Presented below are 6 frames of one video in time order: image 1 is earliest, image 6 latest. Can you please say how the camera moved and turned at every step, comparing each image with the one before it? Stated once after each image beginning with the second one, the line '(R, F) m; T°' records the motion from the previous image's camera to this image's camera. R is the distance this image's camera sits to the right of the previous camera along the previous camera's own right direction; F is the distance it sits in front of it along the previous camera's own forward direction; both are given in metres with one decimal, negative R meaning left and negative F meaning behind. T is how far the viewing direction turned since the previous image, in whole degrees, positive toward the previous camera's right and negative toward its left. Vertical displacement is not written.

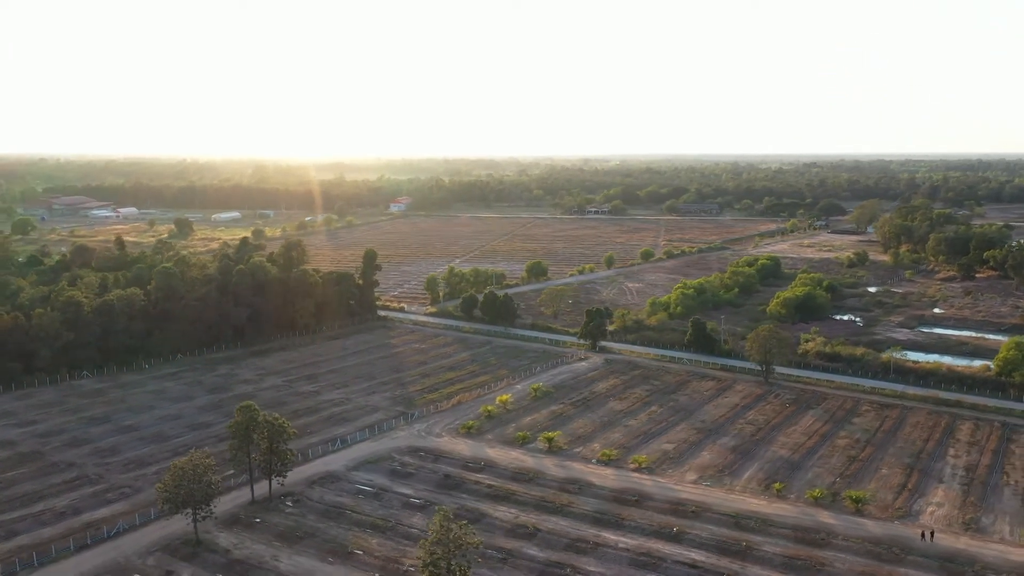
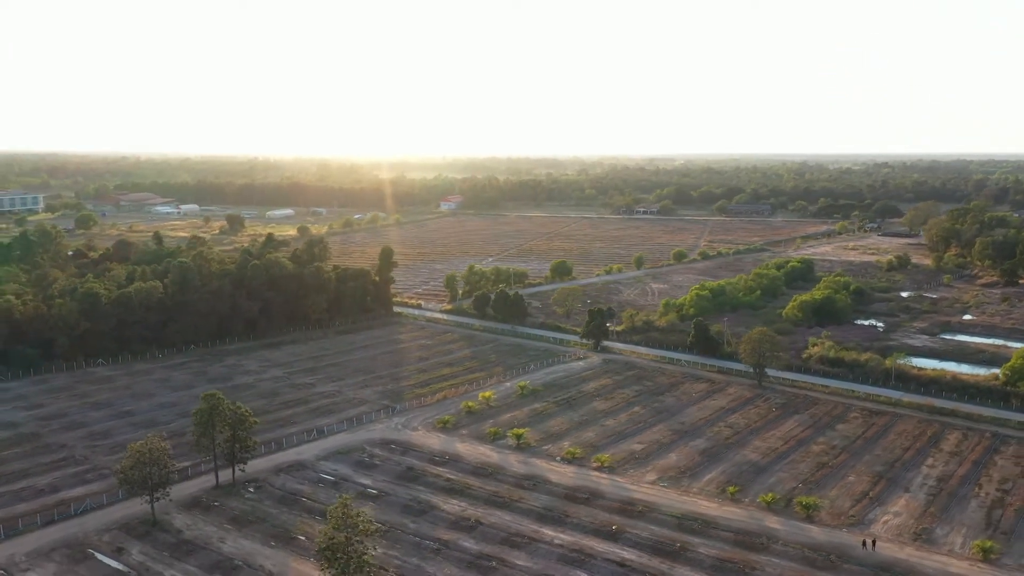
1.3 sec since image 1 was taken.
(+2.6, -0.2) m; -4°
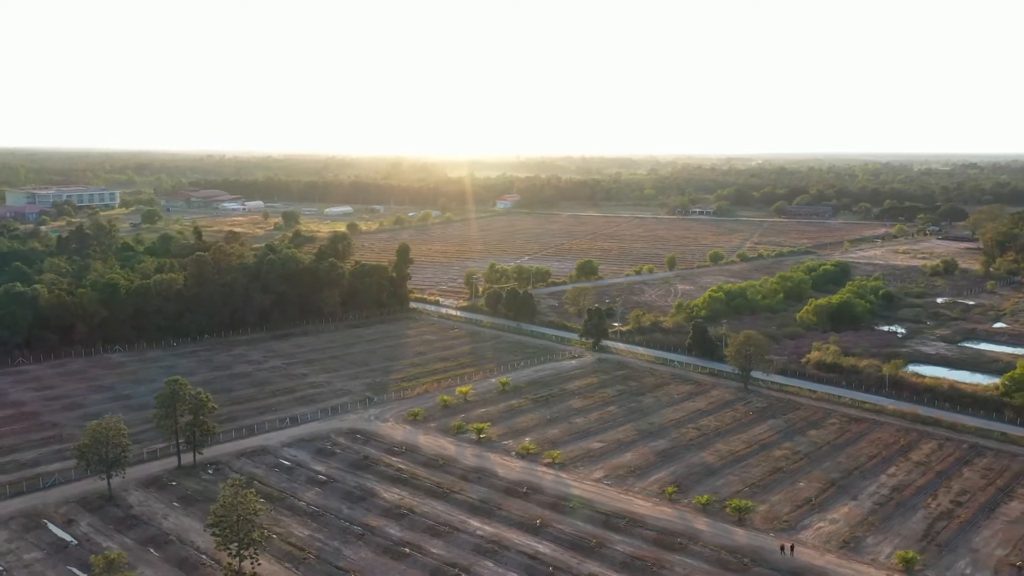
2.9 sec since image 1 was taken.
(+3.1, -0.3) m; -5°
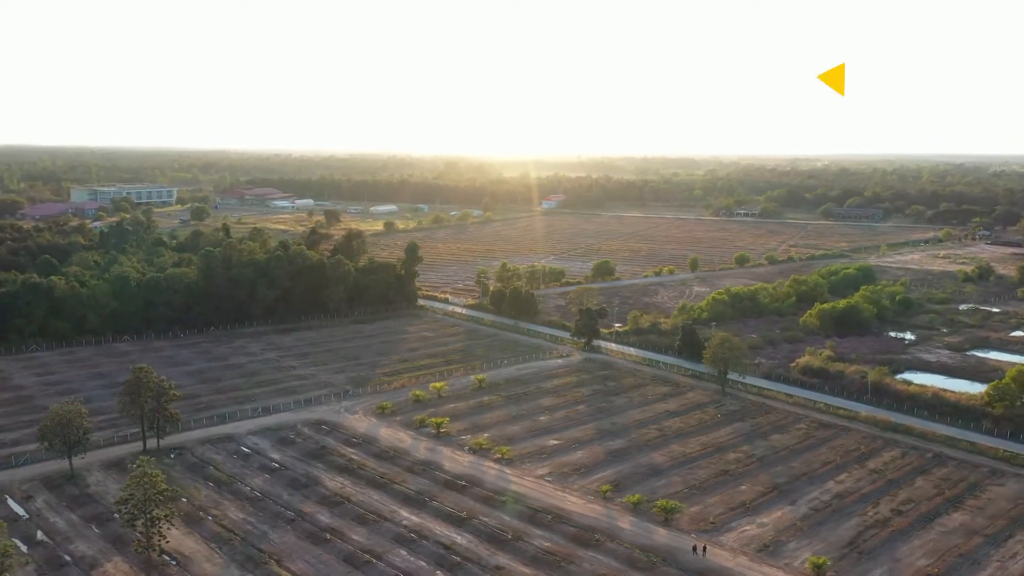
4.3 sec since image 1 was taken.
(+2.9, -0.3) m; -4°
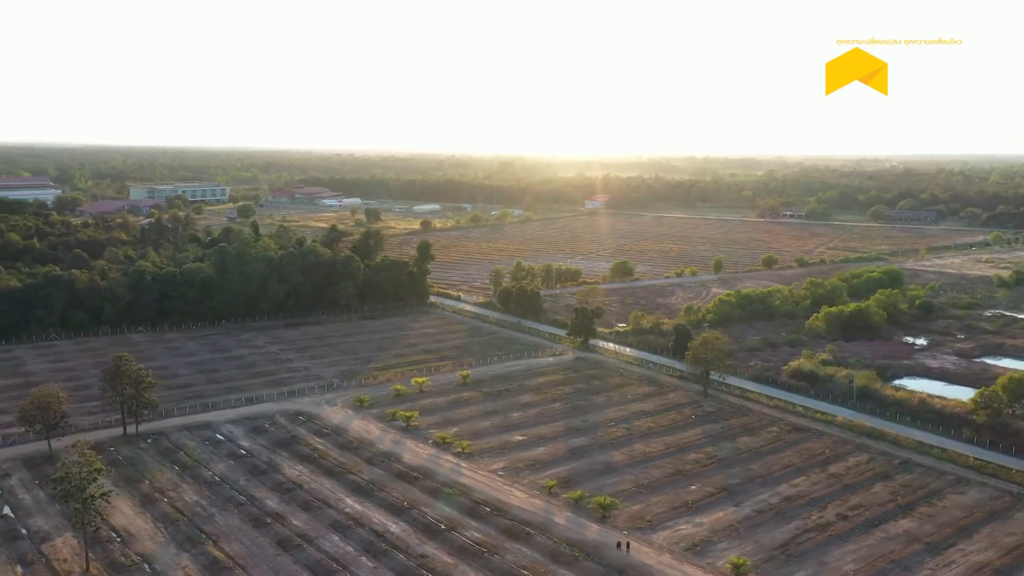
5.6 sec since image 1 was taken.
(+2.6, -0.3) m; -4°
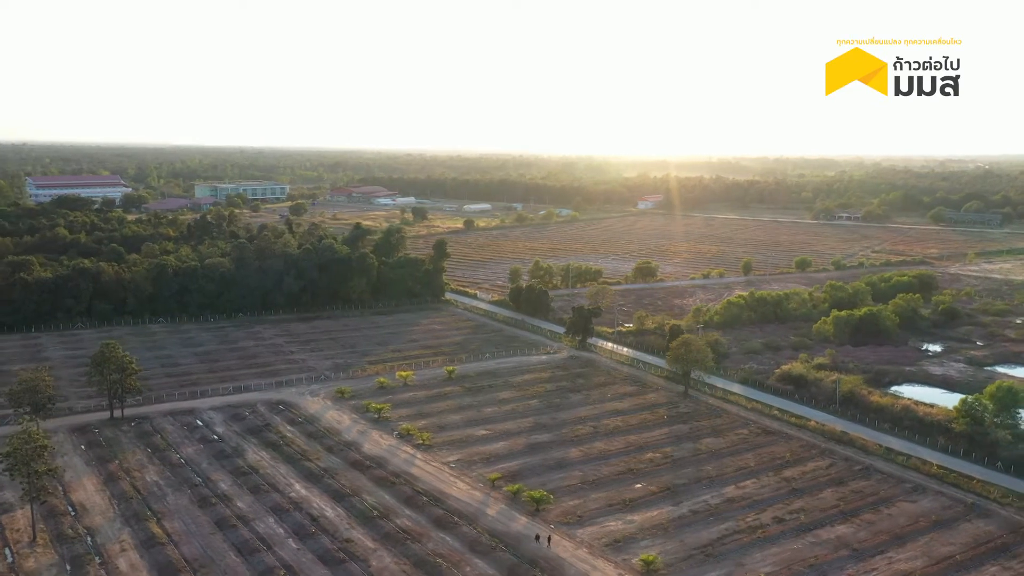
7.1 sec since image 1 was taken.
(+3.0, -0.3) m; -5°
